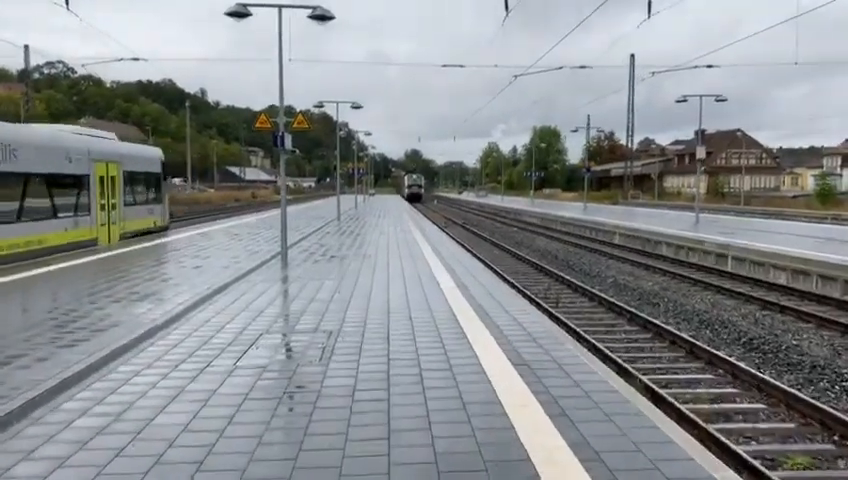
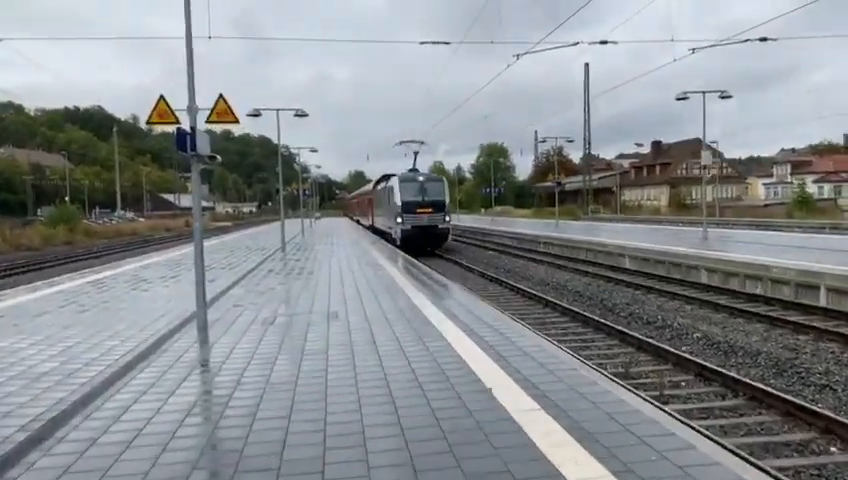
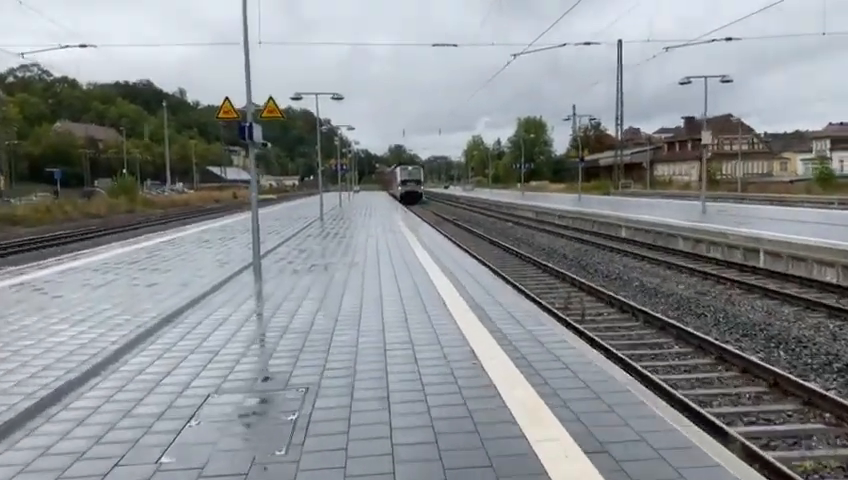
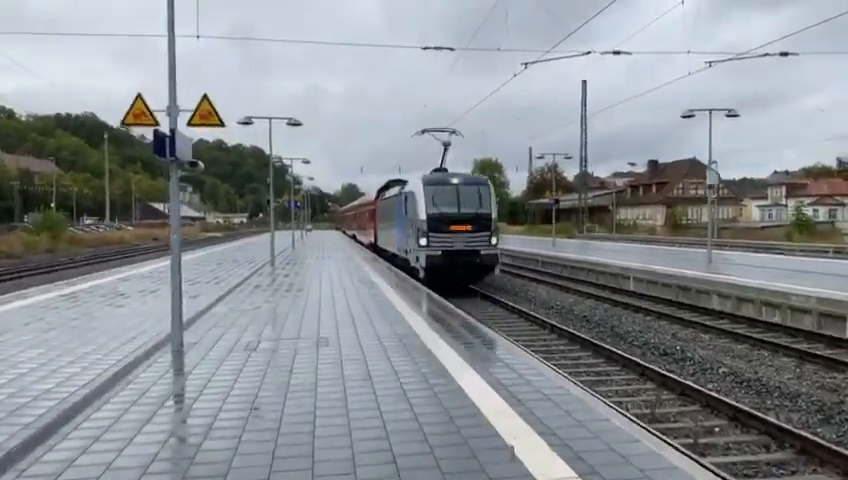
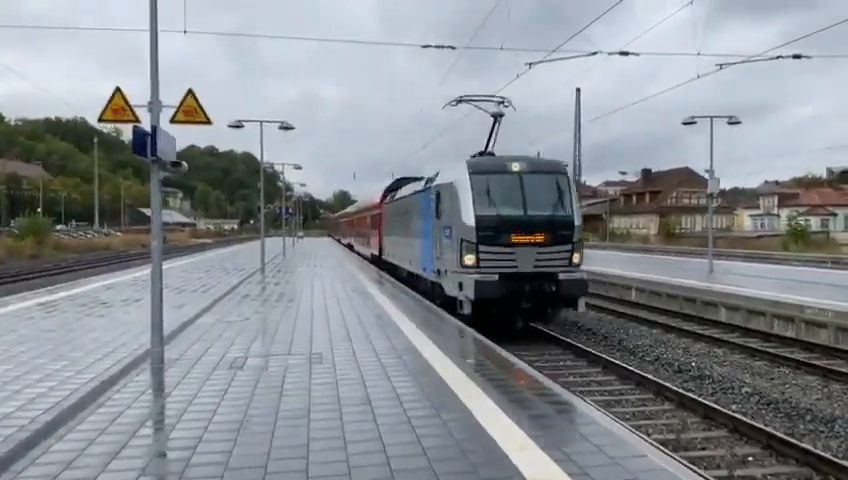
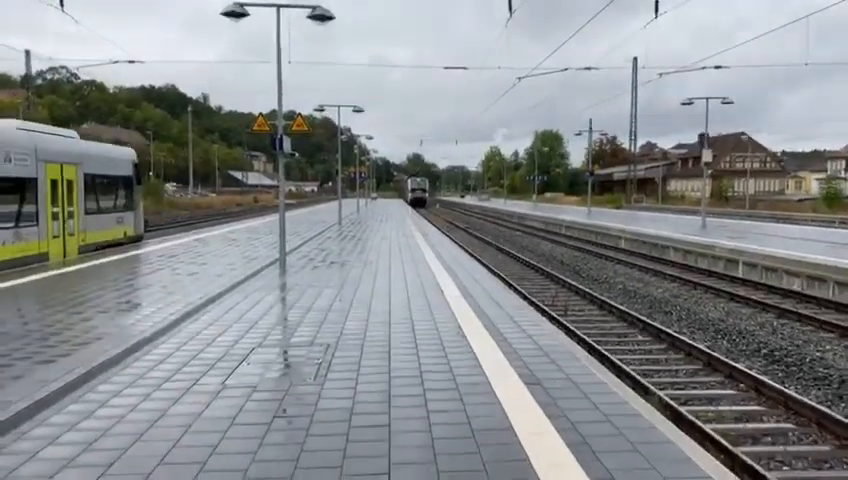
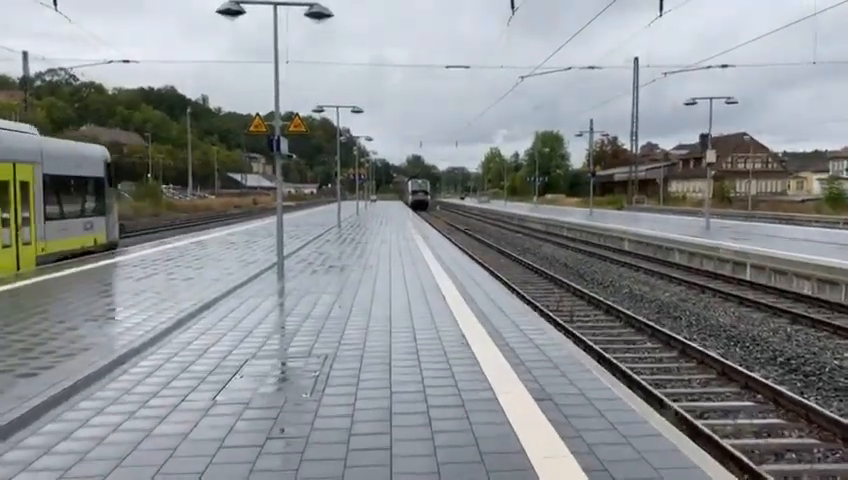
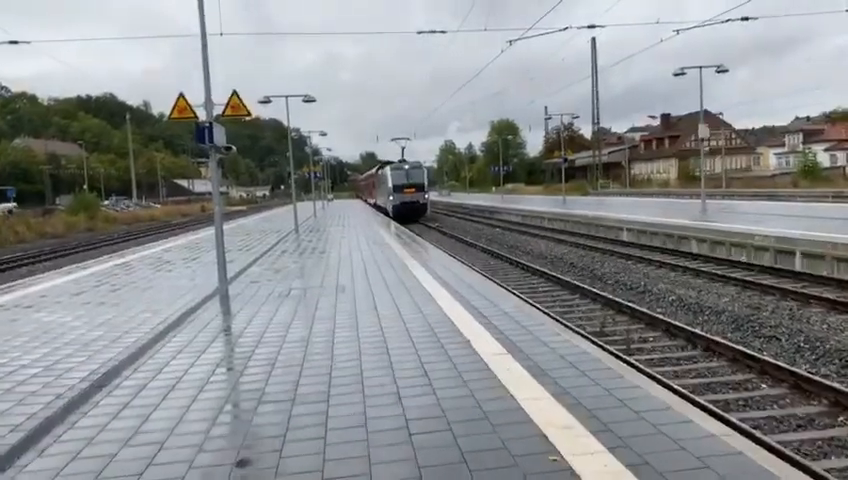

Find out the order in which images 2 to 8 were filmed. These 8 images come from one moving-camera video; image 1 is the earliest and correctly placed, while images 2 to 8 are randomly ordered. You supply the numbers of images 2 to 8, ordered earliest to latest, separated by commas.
6, 7, 3, 8, 2, 4, 5
